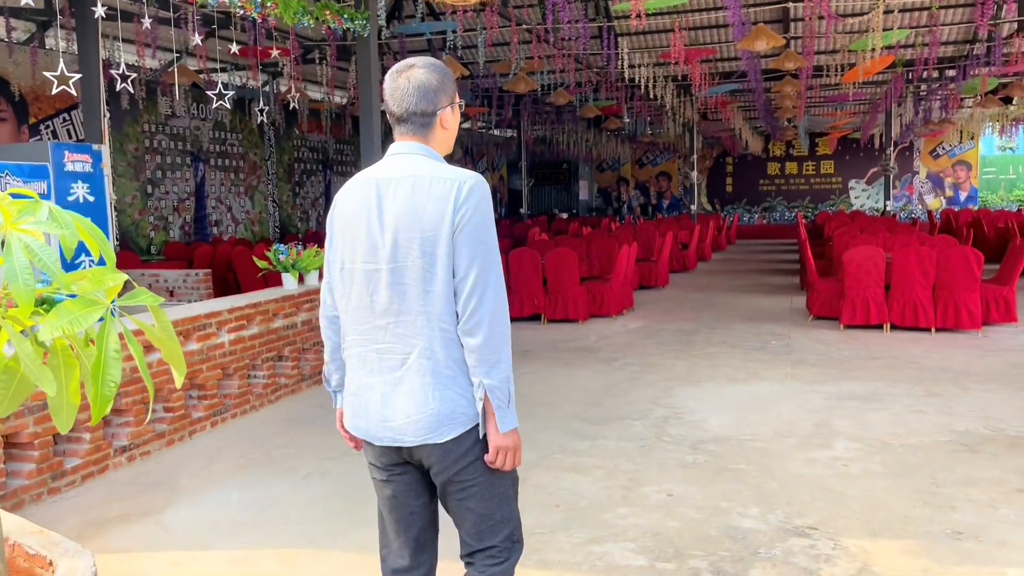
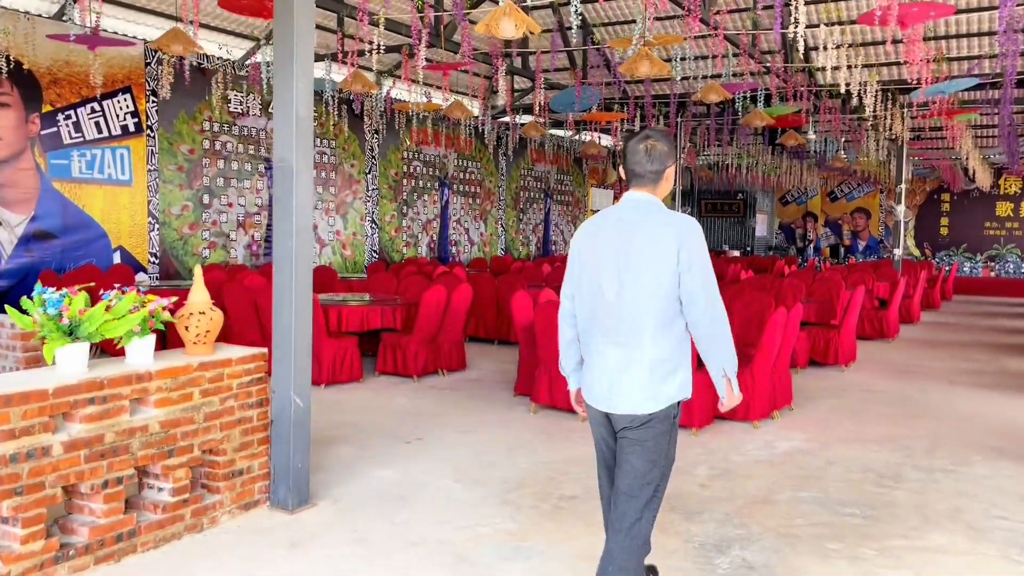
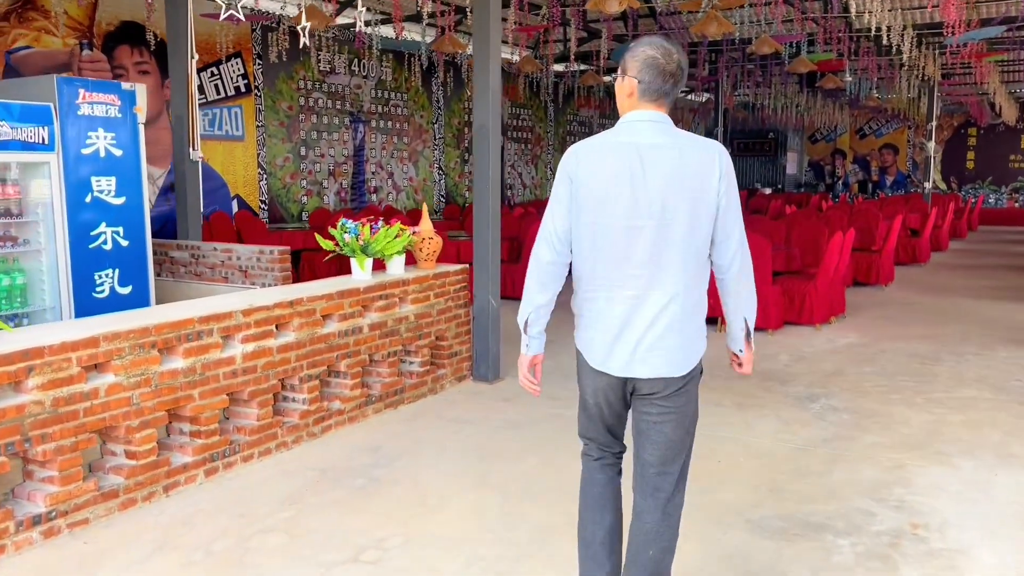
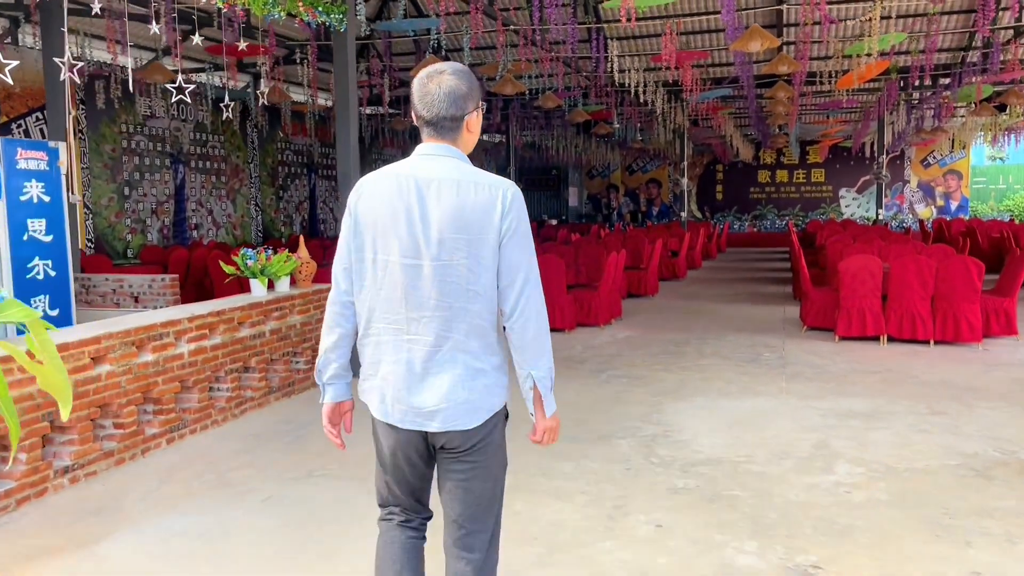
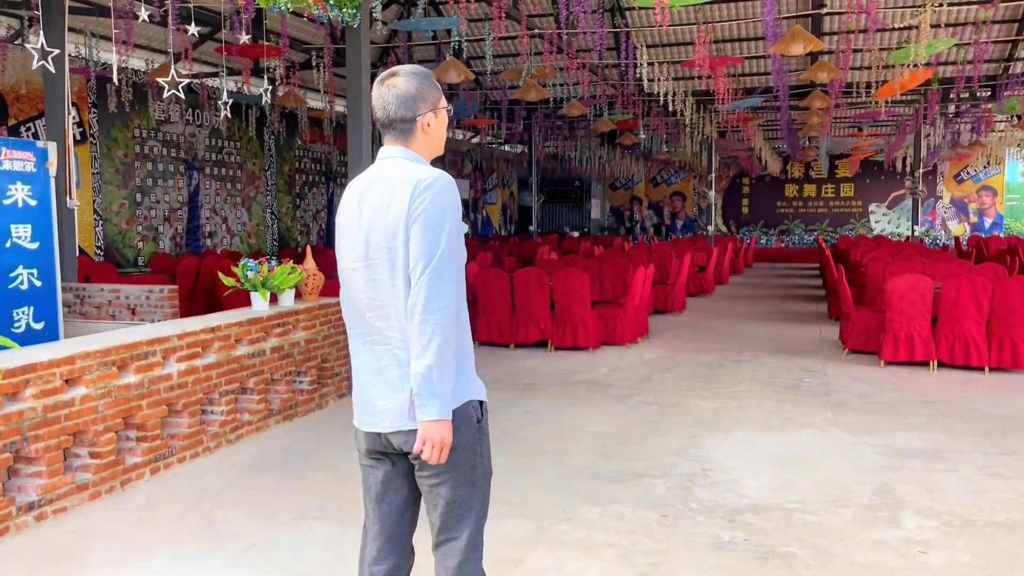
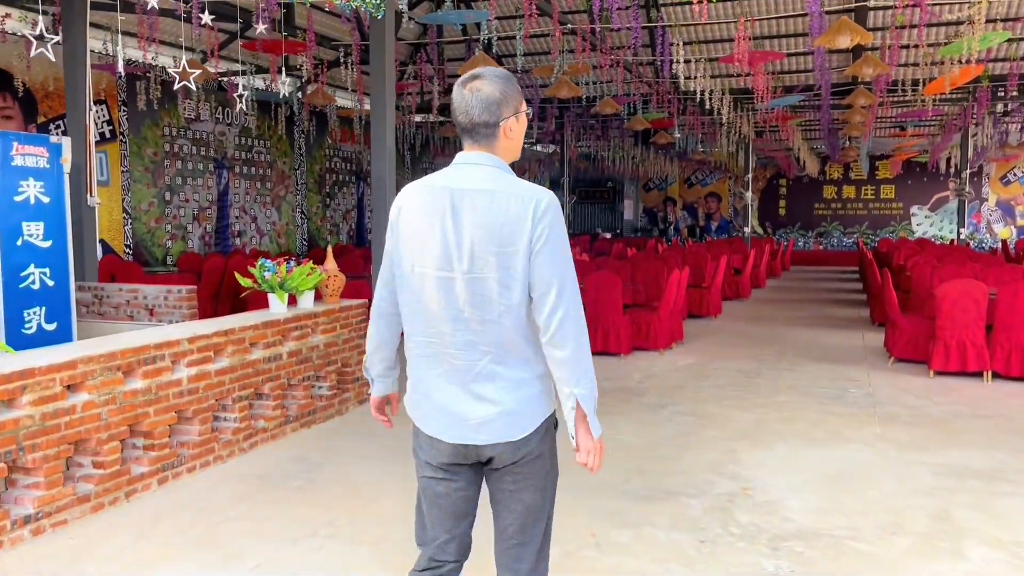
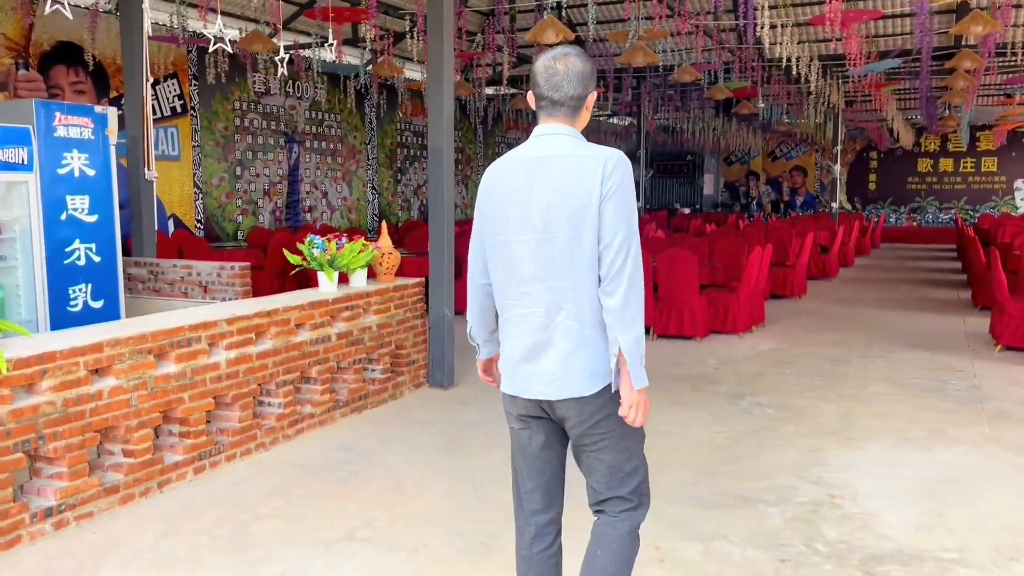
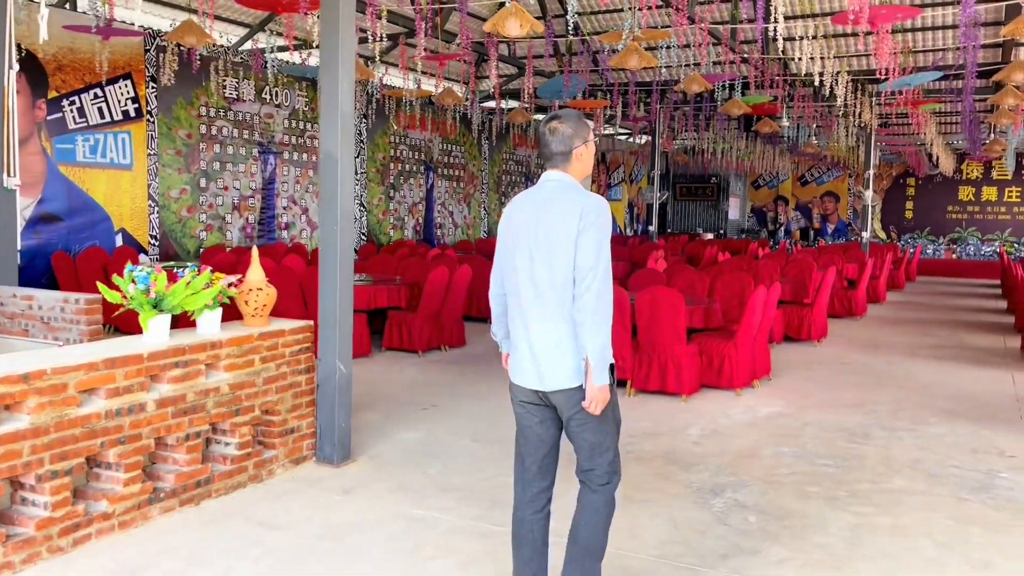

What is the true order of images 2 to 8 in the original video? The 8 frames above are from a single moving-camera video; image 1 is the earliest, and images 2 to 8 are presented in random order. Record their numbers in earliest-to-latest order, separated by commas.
4, 5, 6, 7, 3, 8, 2
